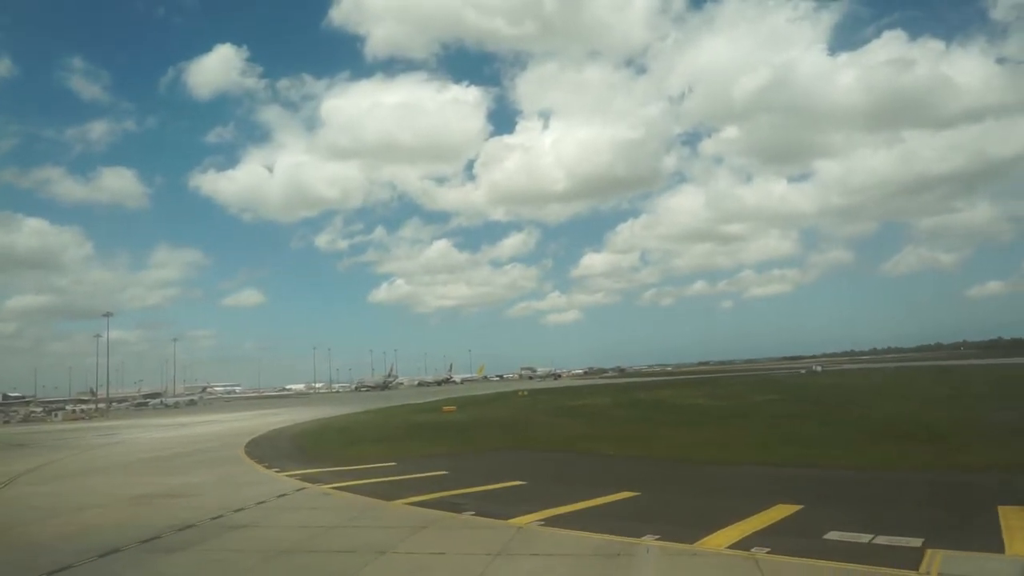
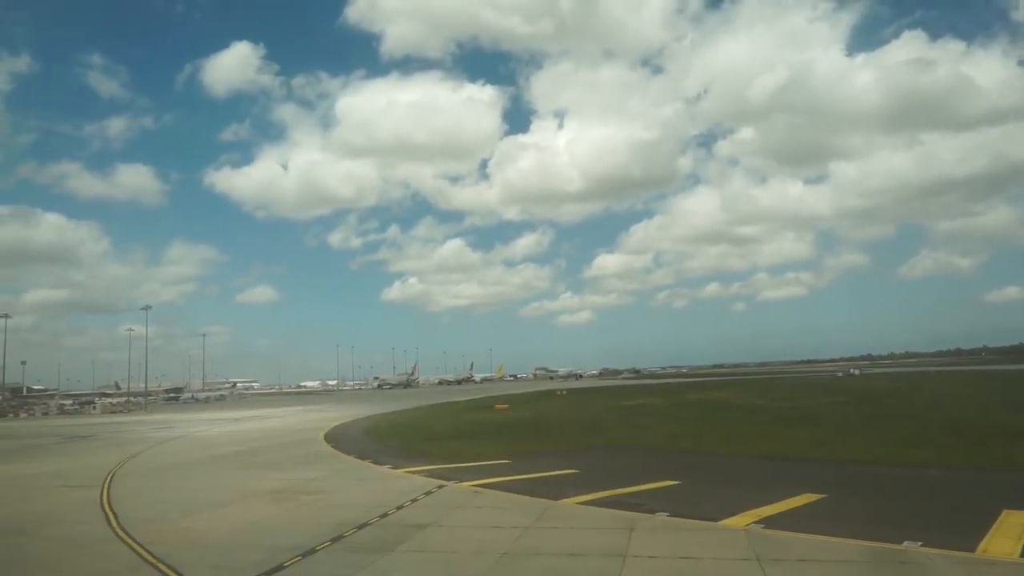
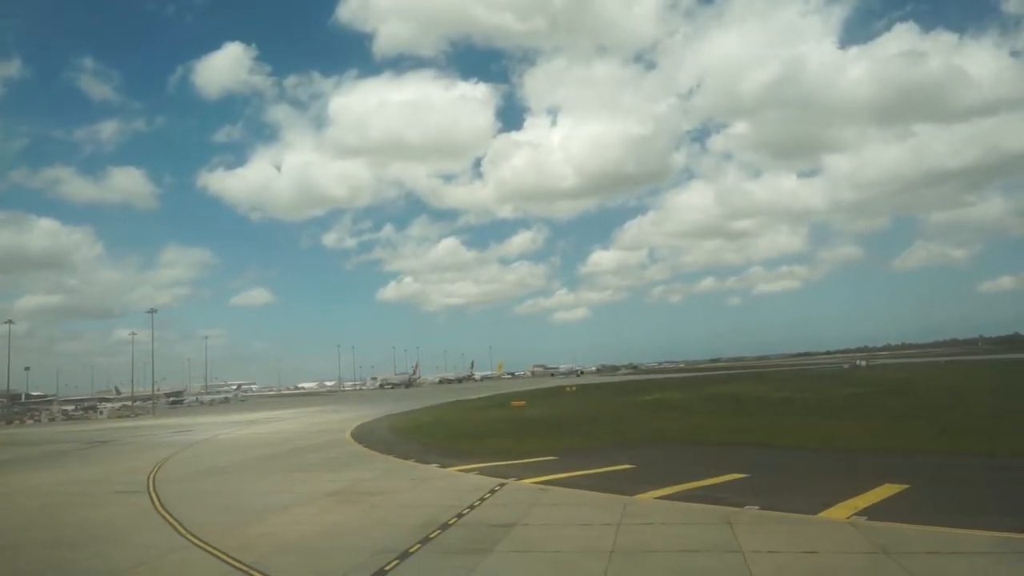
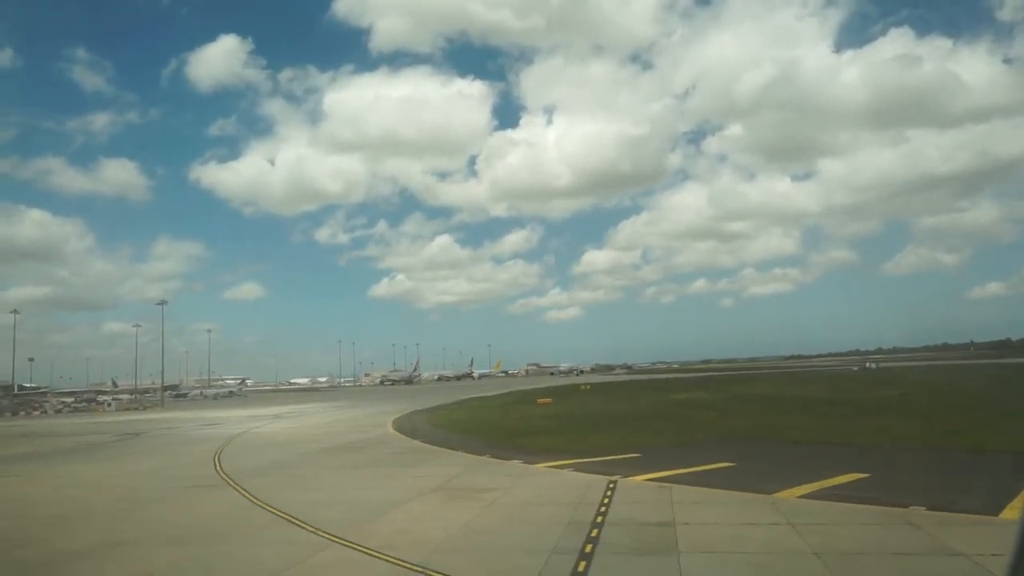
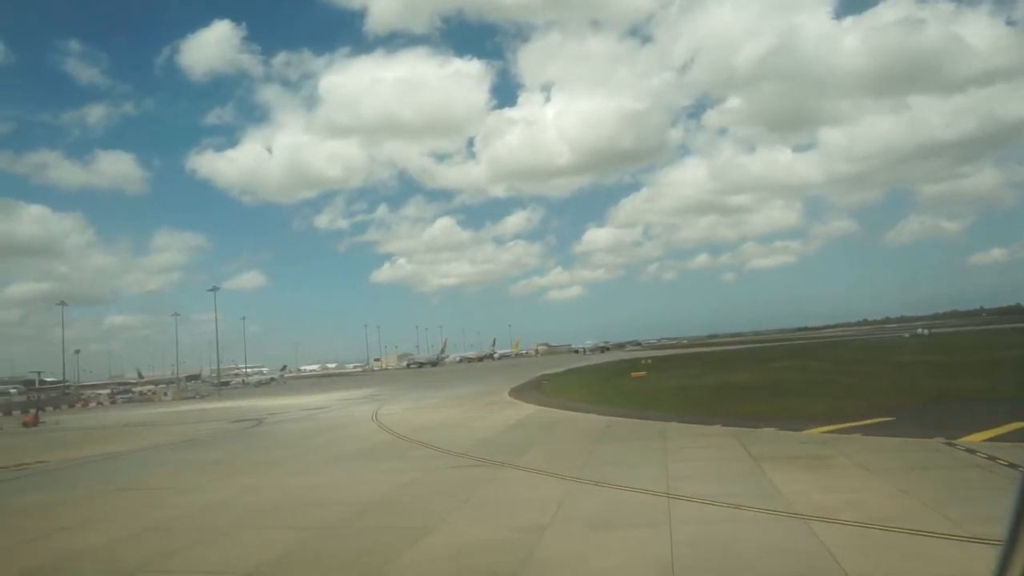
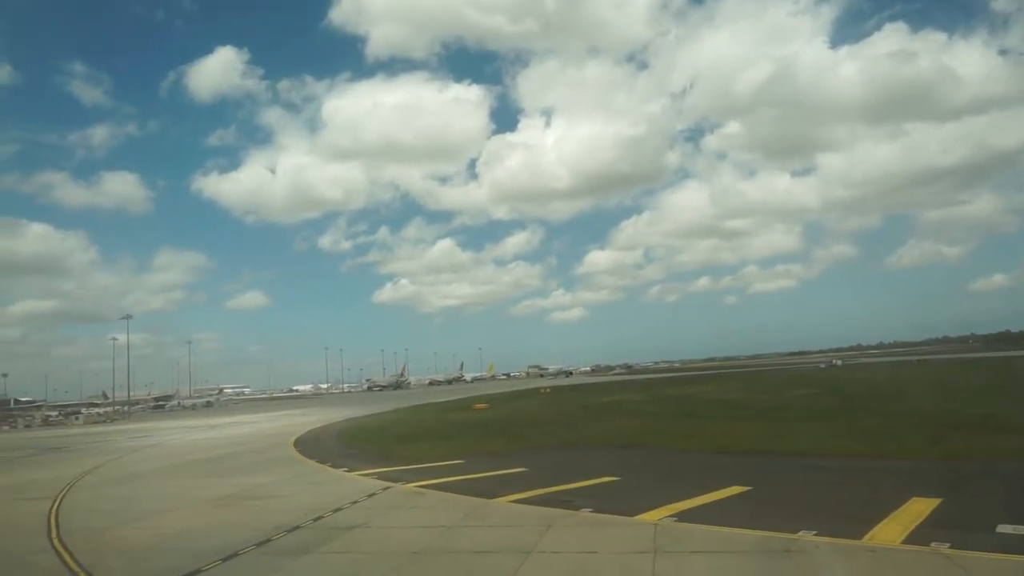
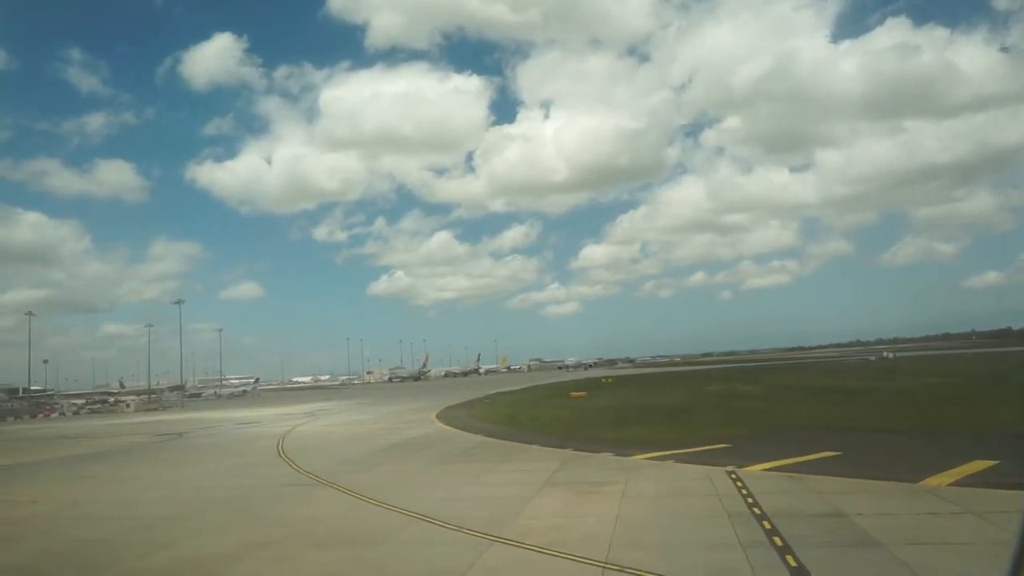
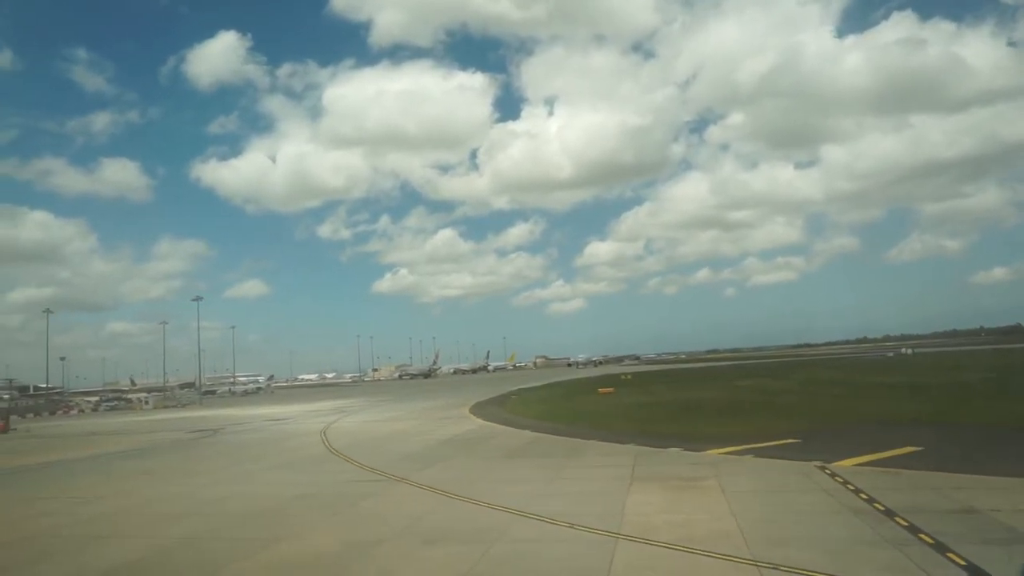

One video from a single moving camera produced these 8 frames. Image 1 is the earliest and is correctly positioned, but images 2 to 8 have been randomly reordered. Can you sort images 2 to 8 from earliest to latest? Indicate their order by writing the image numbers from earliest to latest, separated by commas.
6, 2, 3, 4, 7, 8, 5
